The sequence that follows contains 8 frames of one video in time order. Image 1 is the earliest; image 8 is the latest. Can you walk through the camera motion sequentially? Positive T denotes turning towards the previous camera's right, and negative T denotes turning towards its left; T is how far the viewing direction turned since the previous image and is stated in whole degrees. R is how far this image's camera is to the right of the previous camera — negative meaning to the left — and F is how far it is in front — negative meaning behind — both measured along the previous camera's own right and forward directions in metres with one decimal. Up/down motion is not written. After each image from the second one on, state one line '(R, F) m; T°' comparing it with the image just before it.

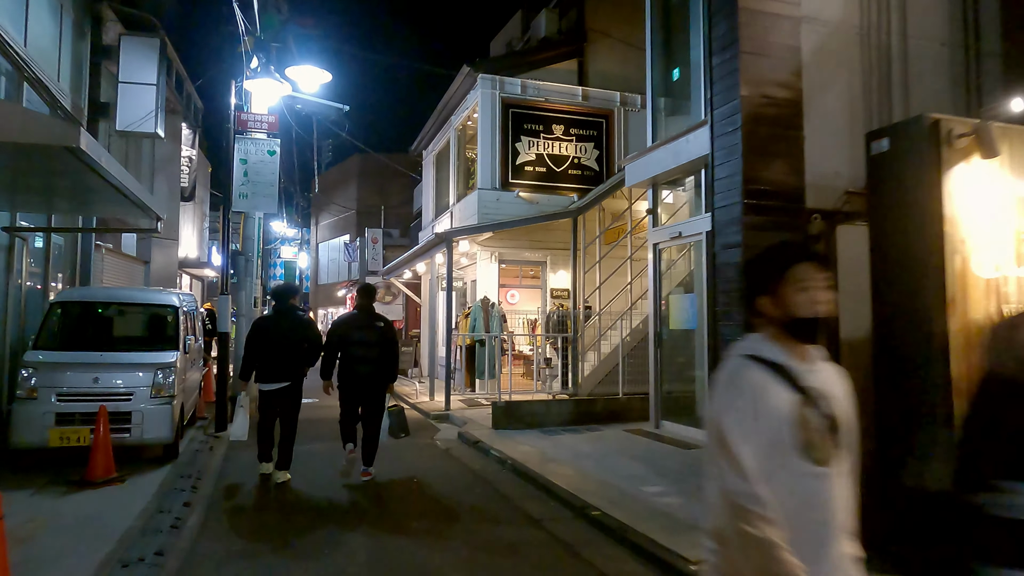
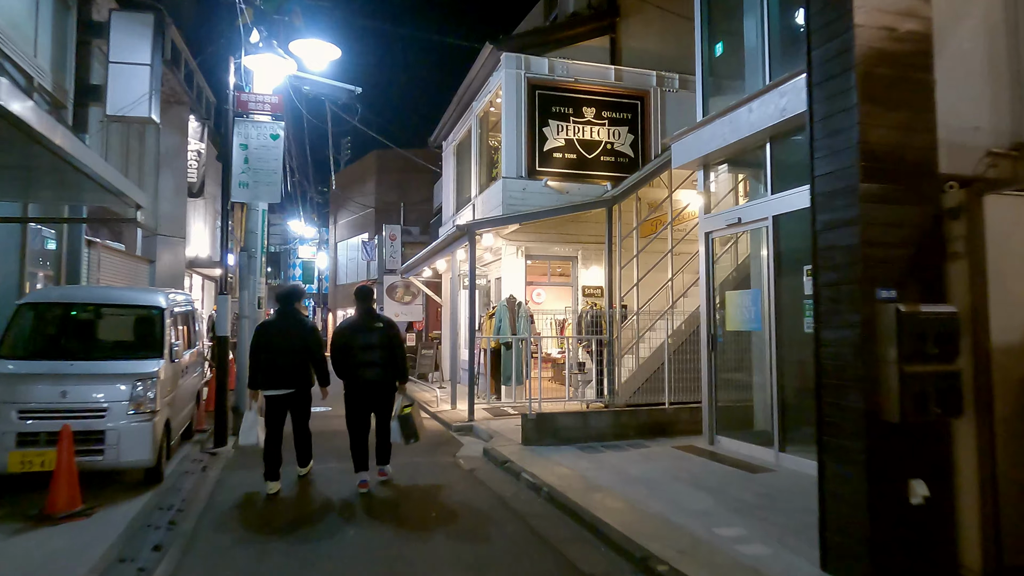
(-0.1, +1.0) m; -2°
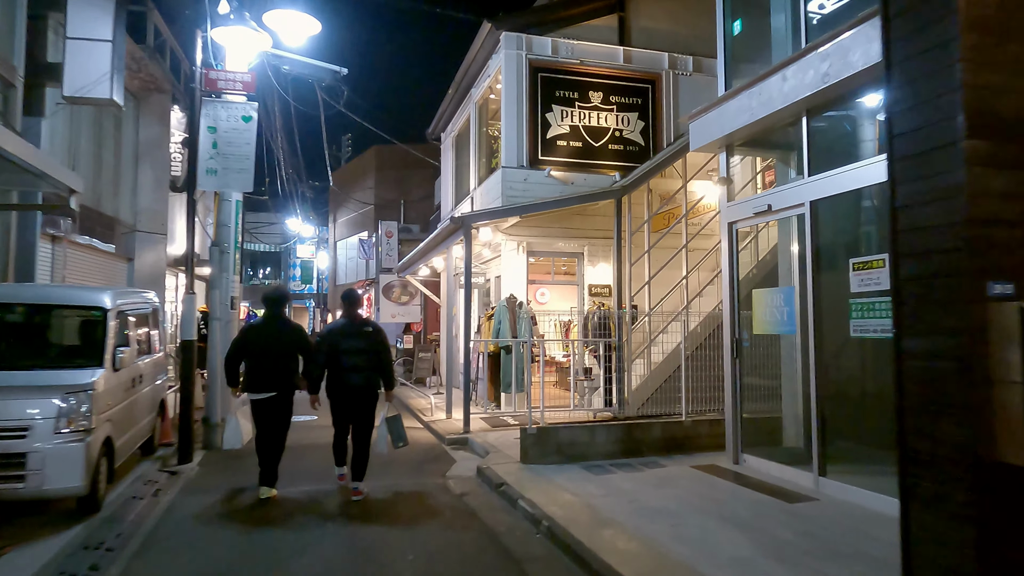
(+0.1, +0.9) m; -1°
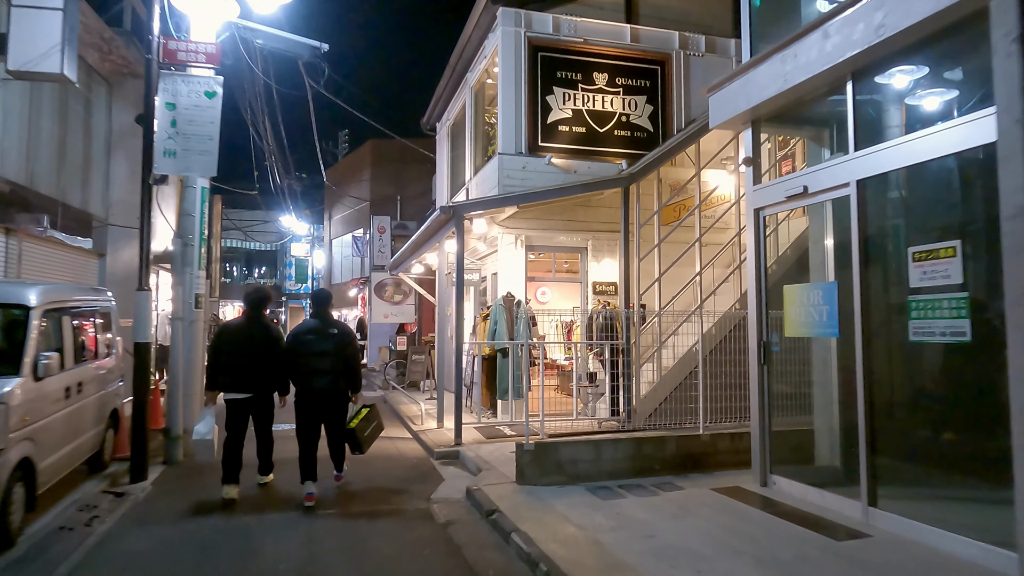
(+0.1, +0.8) m; 0°
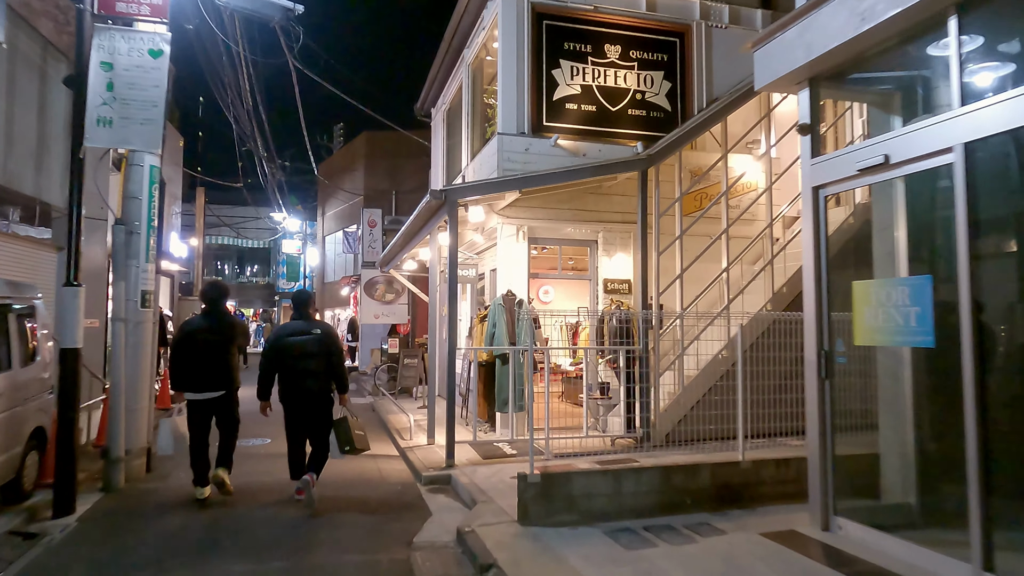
(0.0, +1.1) m; 0°
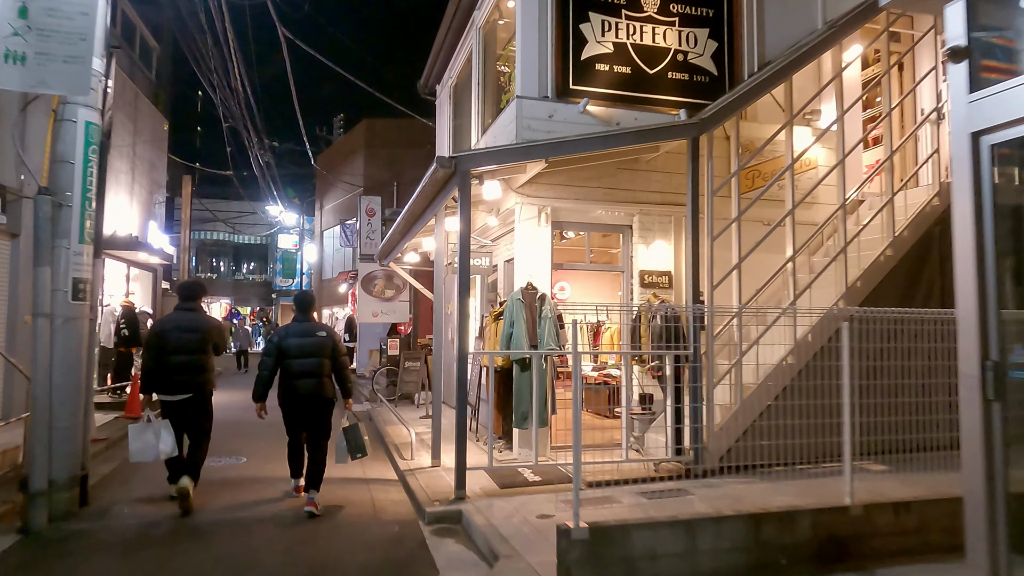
(-0.2, +1.3) m; 0°
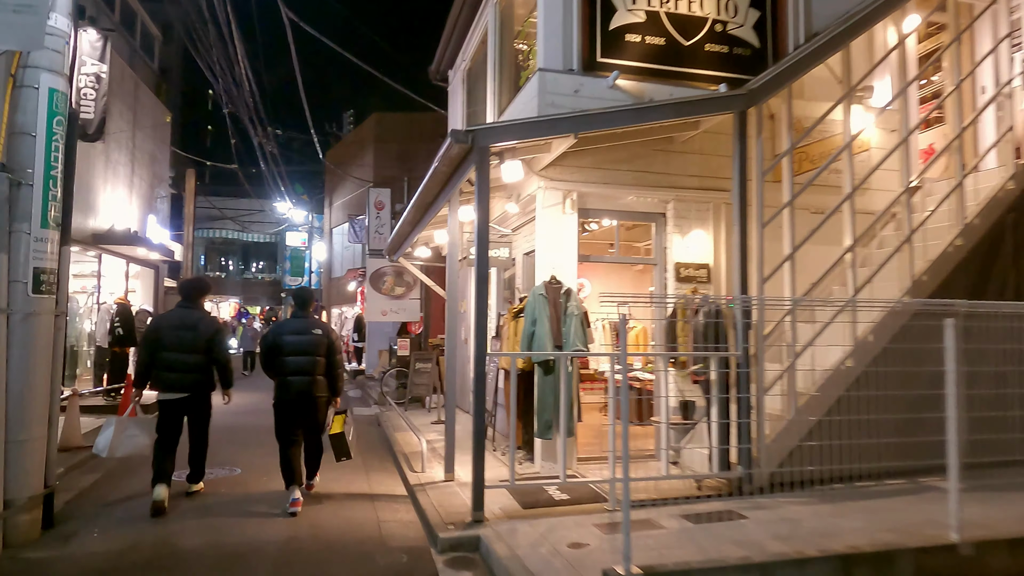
(-0.1, +0.7) m; -1°
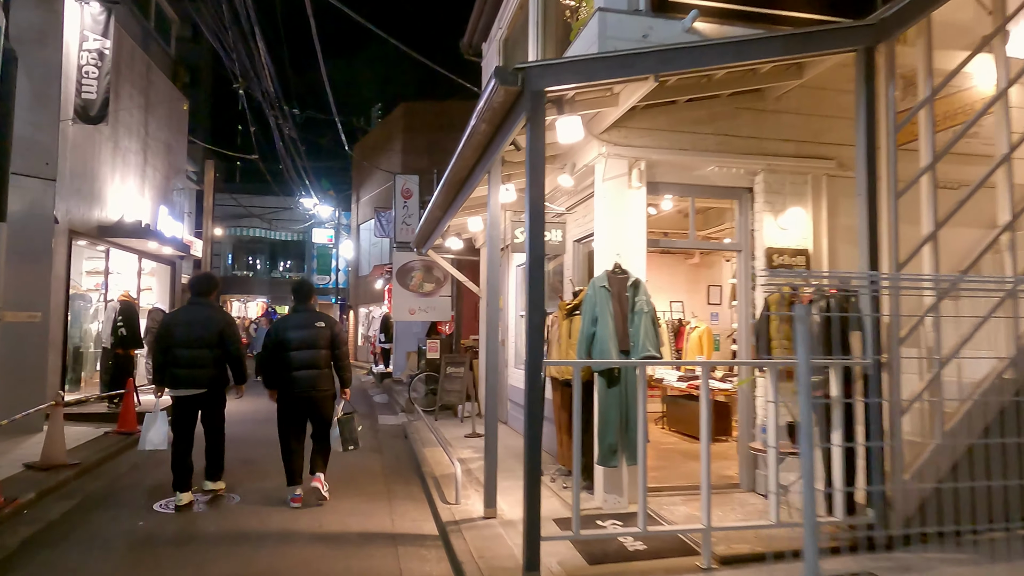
(-0.2, +1.2) m; -3°
